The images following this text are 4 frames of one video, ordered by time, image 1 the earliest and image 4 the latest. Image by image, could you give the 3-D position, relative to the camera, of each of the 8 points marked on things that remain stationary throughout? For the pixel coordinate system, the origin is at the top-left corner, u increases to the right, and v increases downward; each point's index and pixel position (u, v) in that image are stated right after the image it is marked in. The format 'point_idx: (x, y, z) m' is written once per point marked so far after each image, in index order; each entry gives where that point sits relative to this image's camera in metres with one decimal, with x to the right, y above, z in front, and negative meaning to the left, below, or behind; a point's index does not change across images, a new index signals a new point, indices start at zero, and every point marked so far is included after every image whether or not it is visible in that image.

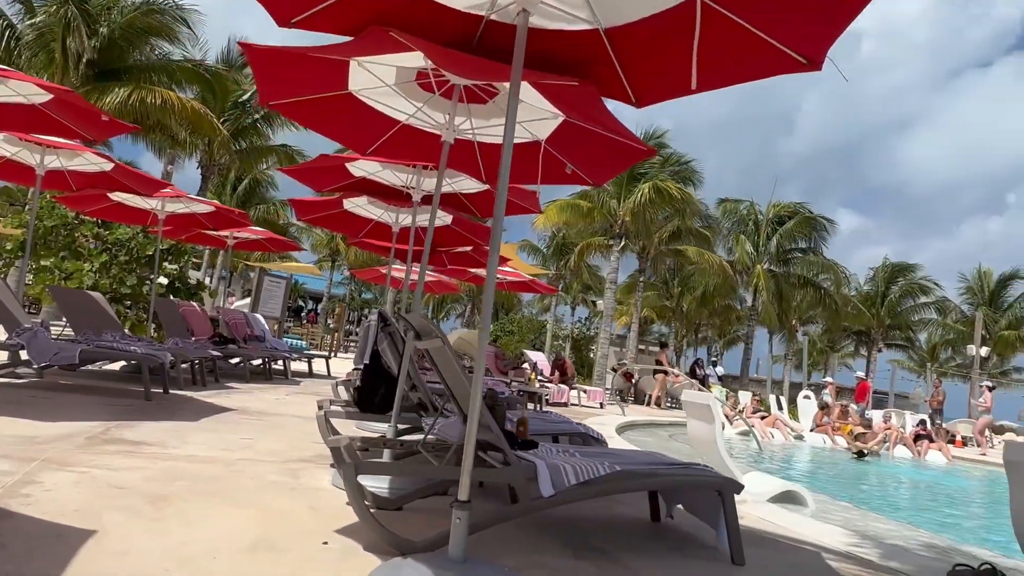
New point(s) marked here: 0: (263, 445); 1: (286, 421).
0: (-1.8, -1.1, +4.8) m
1: (-2.1, -1.2, +6.3) m
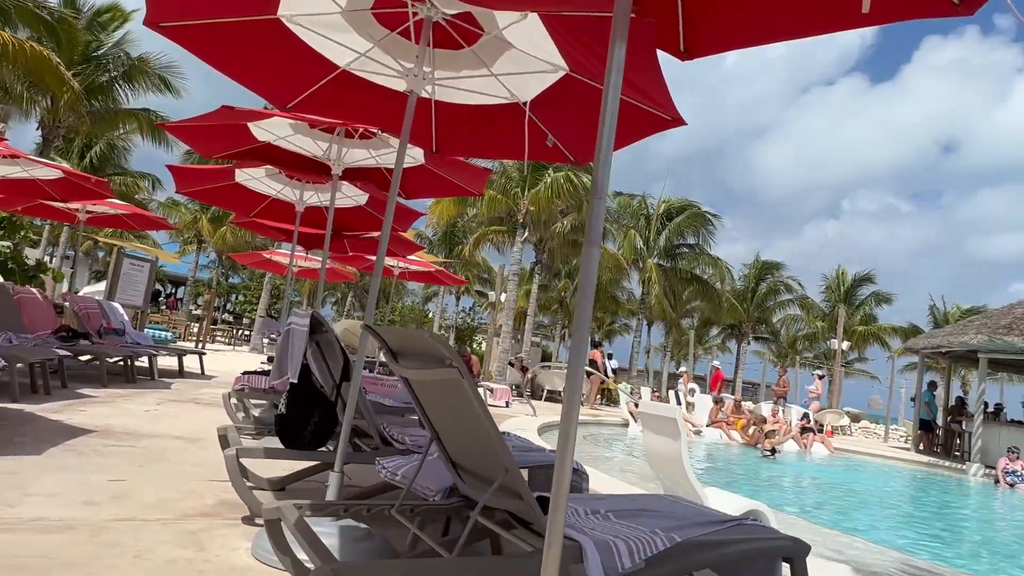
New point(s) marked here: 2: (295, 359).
0: (-1.9, -1.1, +3.6) m
1: (-2.5, -1.2, +5.0) m
2: (-1.1, -0.4, +3.4) m
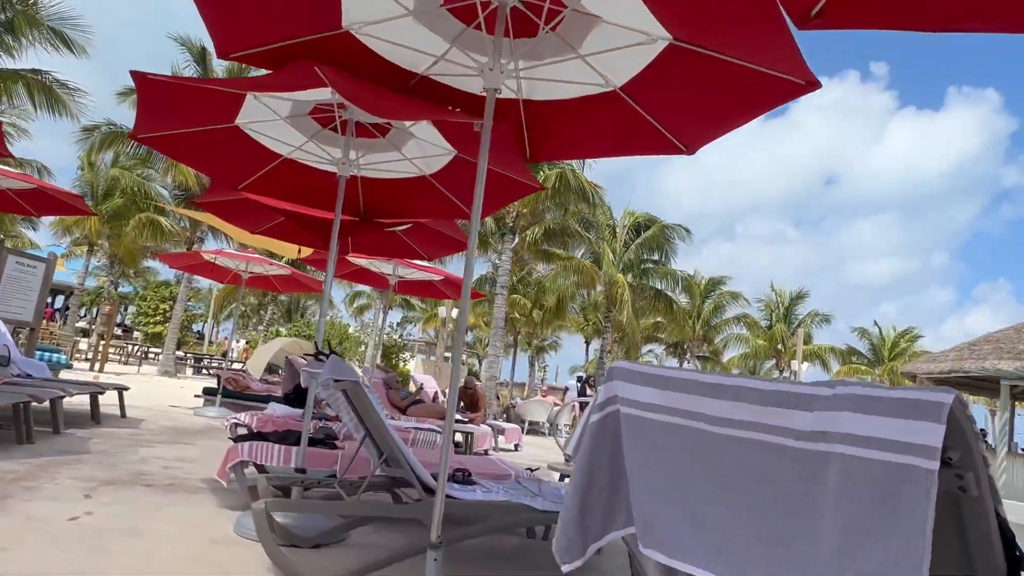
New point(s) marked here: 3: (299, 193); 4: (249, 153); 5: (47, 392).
0: (-0.3, -1.1, +0.9) m
1: (-1.1, -1.2, +2.2) m
2: (+0.5, -0.4, +0.9) m
3: (-1.6, +0.7, +5.3) m
4: (-1.8, +1.0, +4.7) m
5: (-4.2, -0.9, +6.1) m
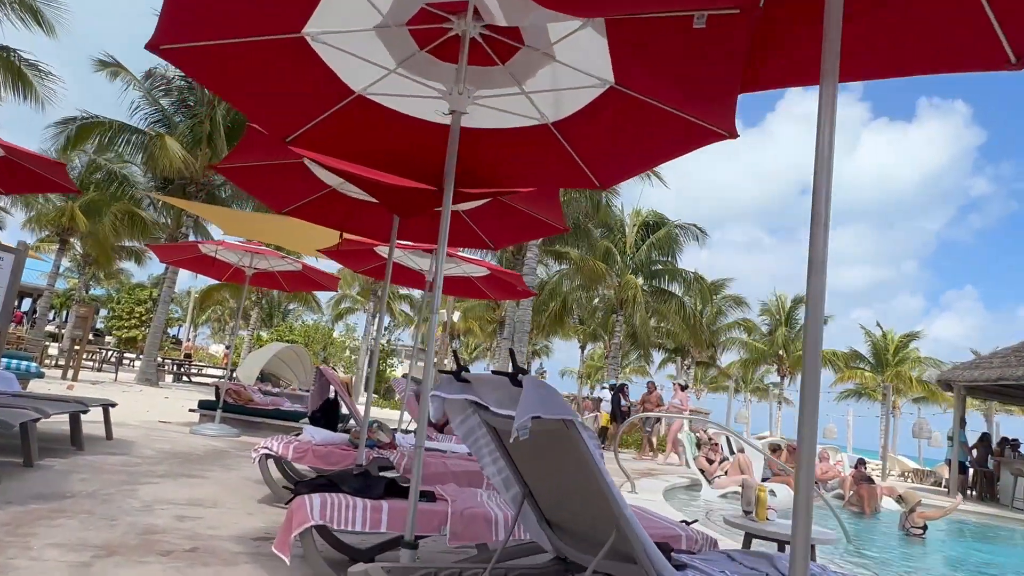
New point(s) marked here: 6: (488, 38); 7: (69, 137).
0: (+0.6, -1.0, -0.4) m
1: (-0.2, -1.1, +0.8) m
2: (+1.5, -0.3, -0.4) m
3: (-0.8, +0.8, +4.0) m
4: (-1.0, +1.0, +3.3) m
5: (-3.4, -0.9, +4.7) m
6: (-0.1, +1.2, +3.2) m
7: (-11.1, +3.9, +16.9) m
